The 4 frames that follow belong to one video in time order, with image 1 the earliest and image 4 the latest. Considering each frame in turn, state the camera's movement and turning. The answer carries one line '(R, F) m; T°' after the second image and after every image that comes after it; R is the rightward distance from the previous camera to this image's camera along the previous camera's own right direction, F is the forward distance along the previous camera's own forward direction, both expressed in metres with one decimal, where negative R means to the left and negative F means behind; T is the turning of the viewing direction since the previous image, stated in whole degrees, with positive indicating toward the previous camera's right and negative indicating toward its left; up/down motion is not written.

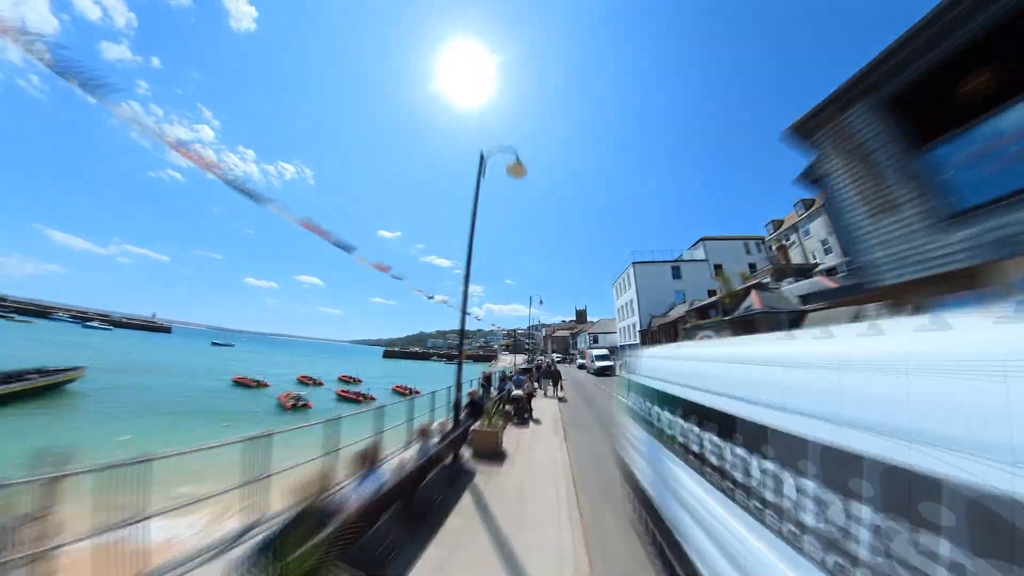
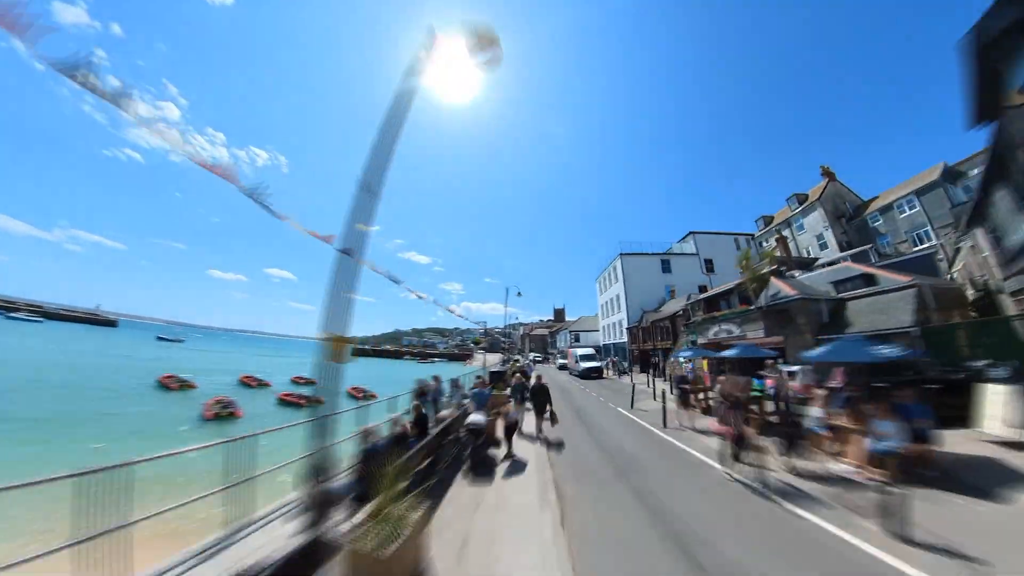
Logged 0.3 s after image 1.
(+0.4, +4.8) m; +4°
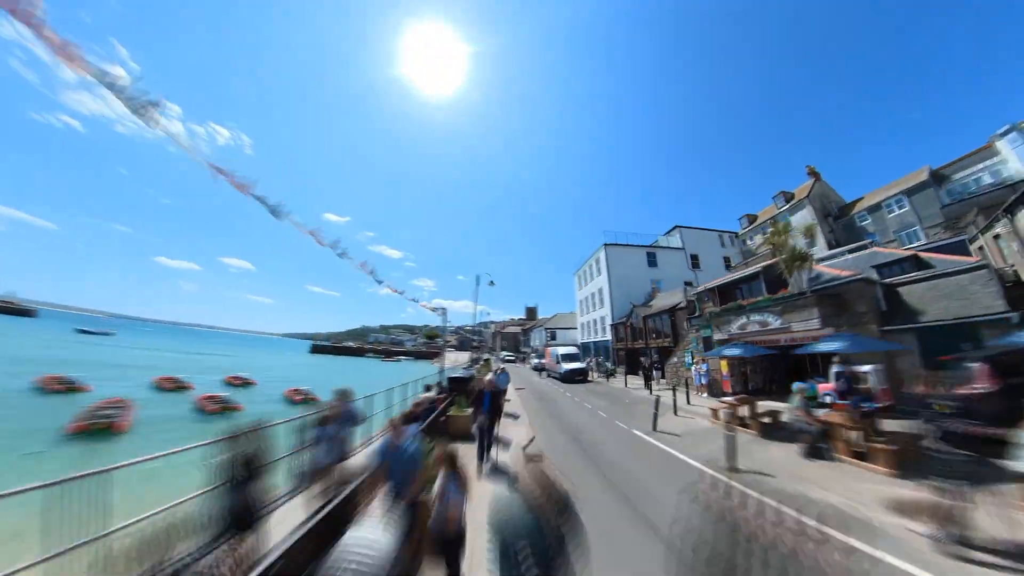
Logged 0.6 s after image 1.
(0.0, +4.6) m; +5°
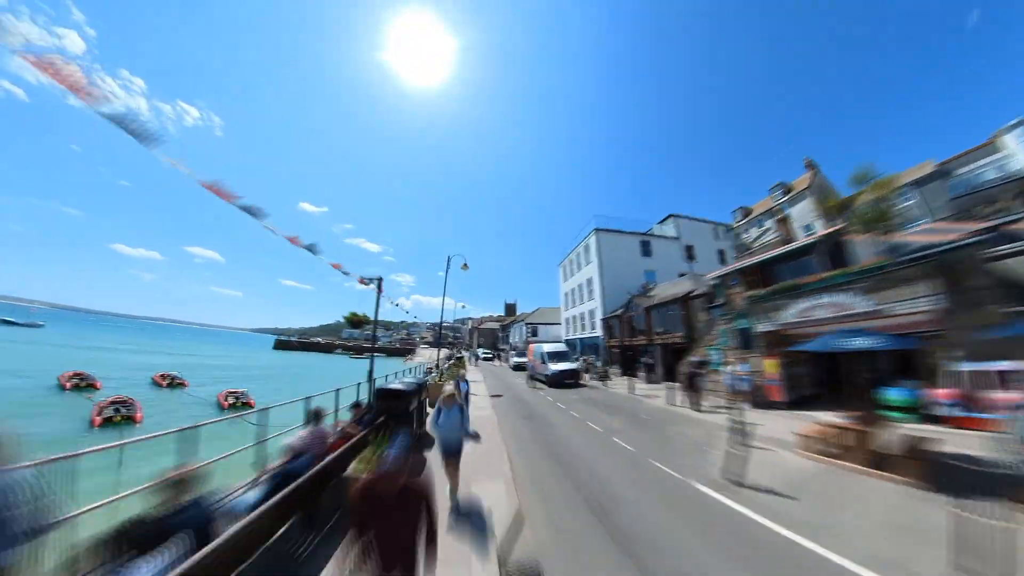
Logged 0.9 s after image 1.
(+0.1, +4.4) m; +3°
